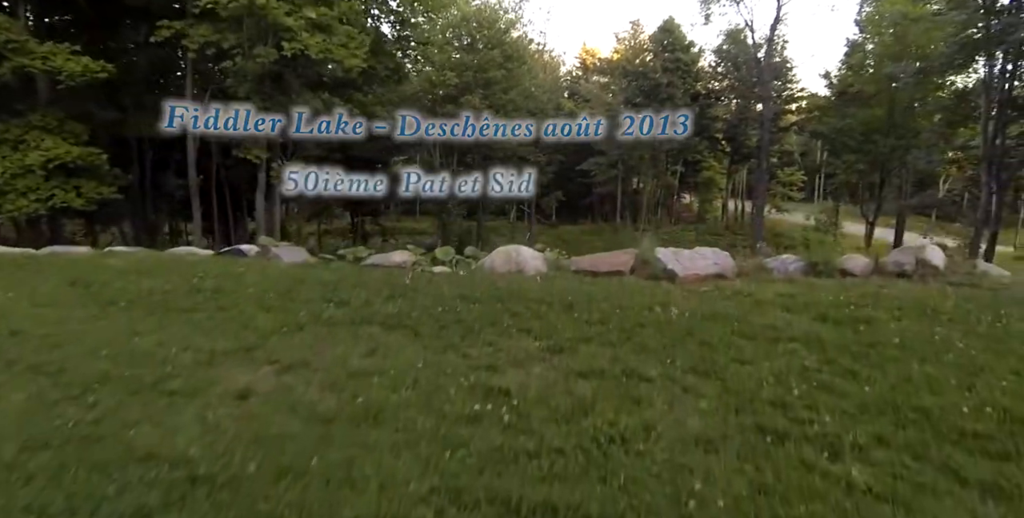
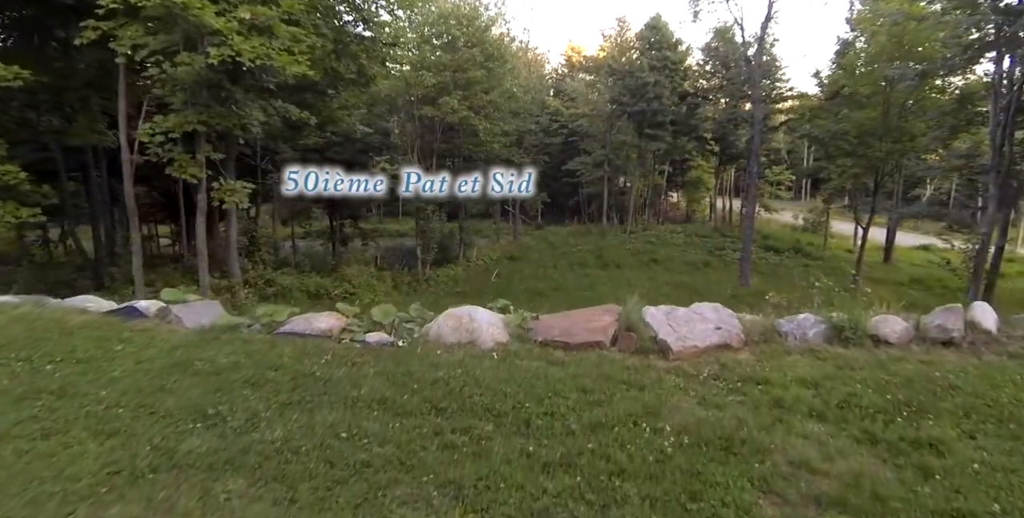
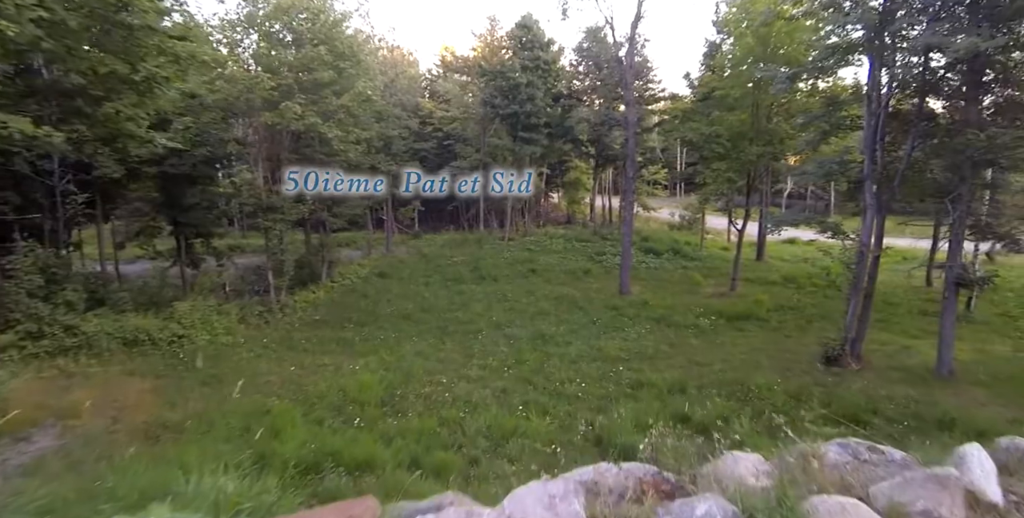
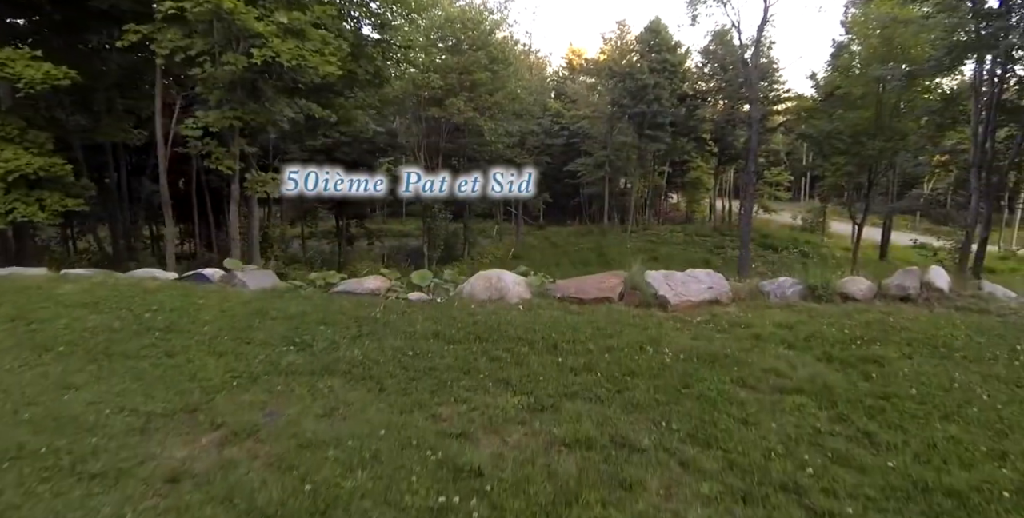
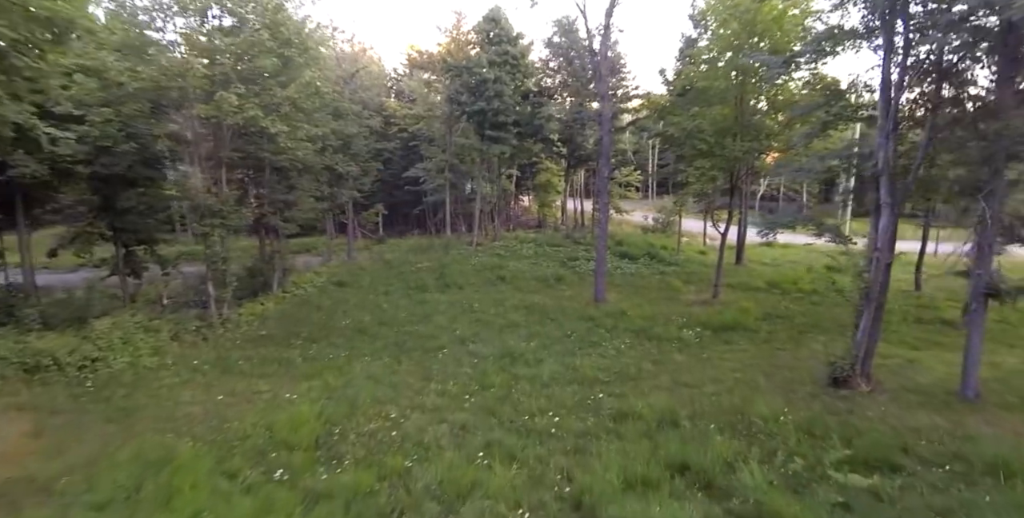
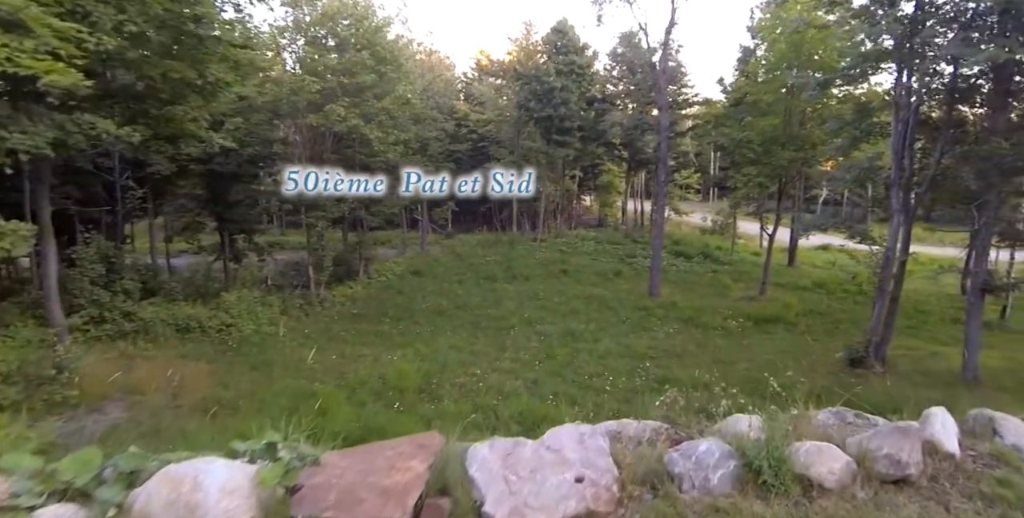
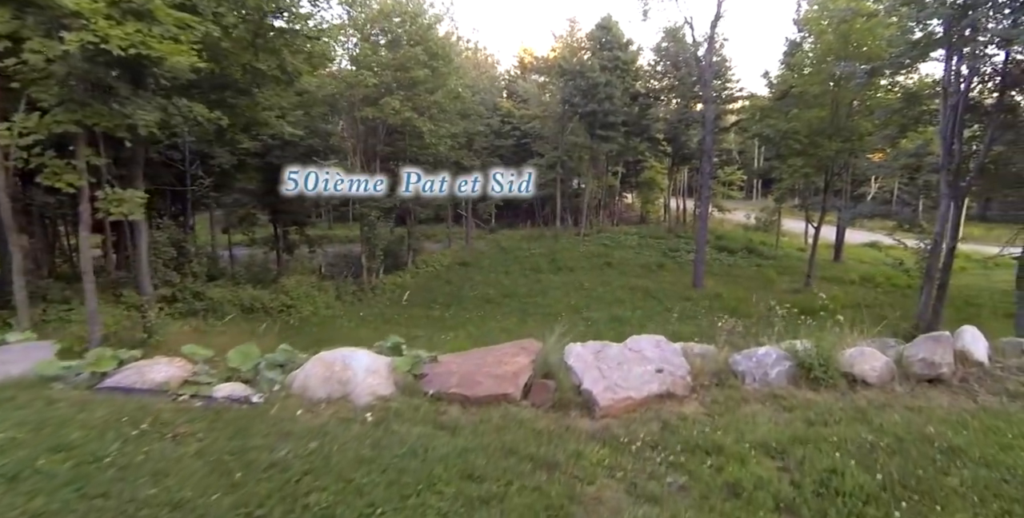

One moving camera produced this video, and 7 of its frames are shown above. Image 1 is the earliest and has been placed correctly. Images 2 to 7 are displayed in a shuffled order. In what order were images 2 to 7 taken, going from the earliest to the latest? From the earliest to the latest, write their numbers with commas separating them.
4, 2, 7, 6, 3, 5
